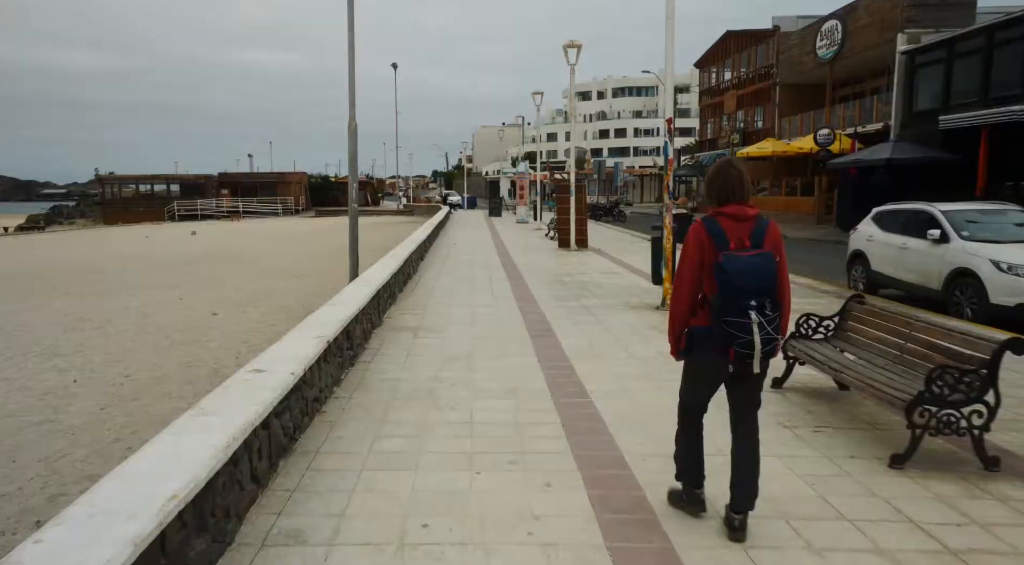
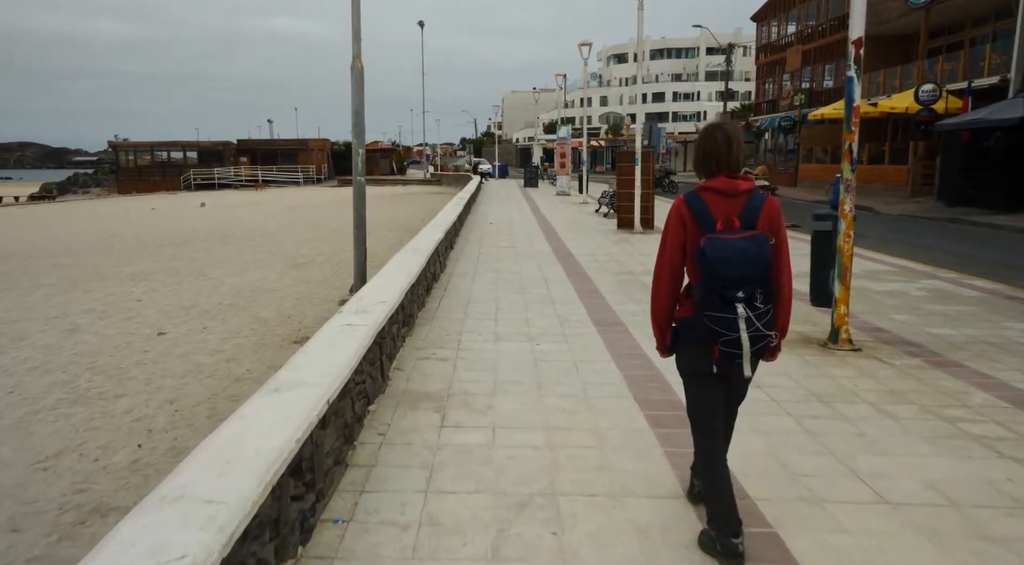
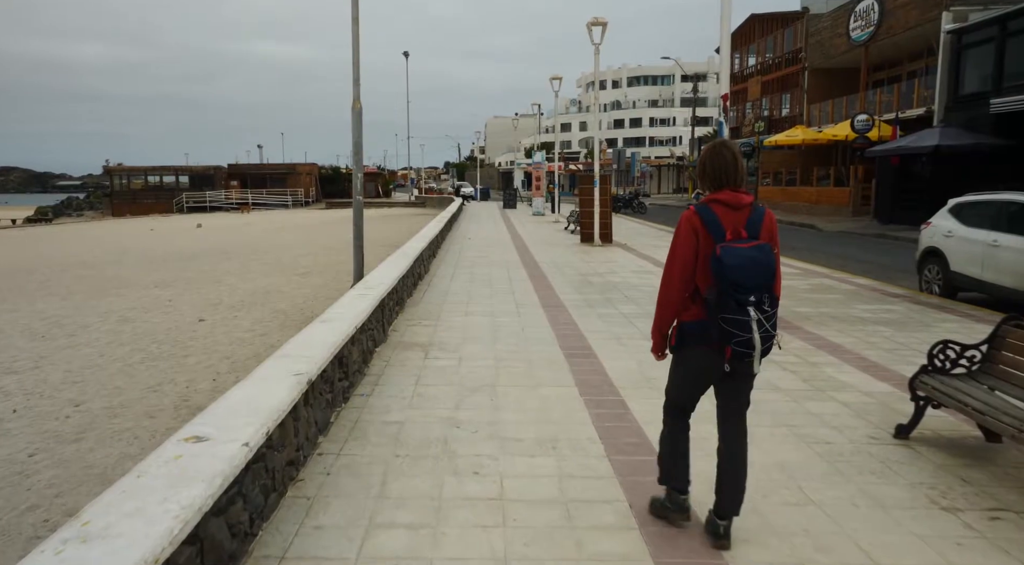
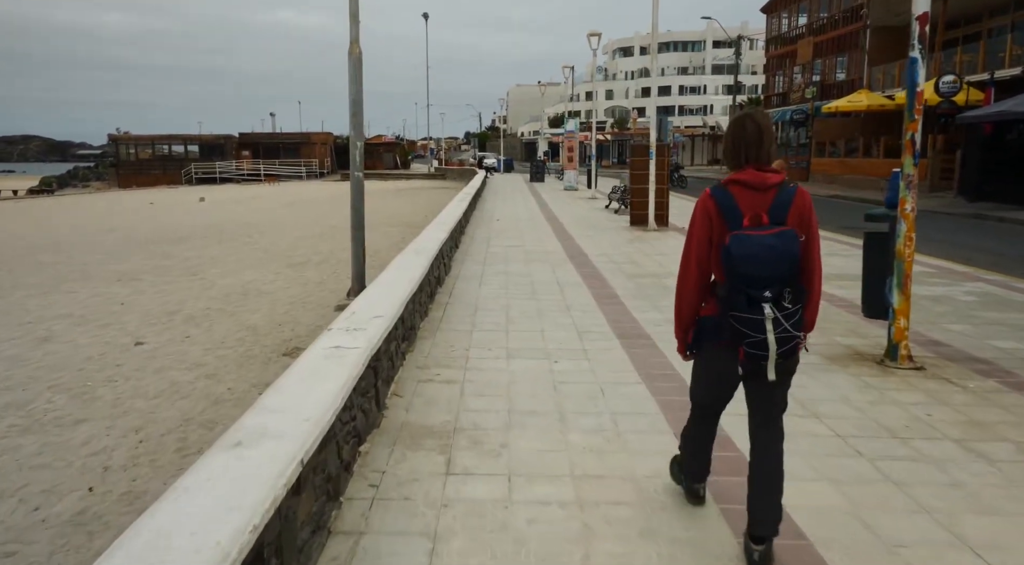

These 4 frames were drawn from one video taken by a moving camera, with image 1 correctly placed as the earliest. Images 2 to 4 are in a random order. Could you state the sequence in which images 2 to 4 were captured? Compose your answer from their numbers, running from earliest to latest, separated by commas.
3, 2, 4
